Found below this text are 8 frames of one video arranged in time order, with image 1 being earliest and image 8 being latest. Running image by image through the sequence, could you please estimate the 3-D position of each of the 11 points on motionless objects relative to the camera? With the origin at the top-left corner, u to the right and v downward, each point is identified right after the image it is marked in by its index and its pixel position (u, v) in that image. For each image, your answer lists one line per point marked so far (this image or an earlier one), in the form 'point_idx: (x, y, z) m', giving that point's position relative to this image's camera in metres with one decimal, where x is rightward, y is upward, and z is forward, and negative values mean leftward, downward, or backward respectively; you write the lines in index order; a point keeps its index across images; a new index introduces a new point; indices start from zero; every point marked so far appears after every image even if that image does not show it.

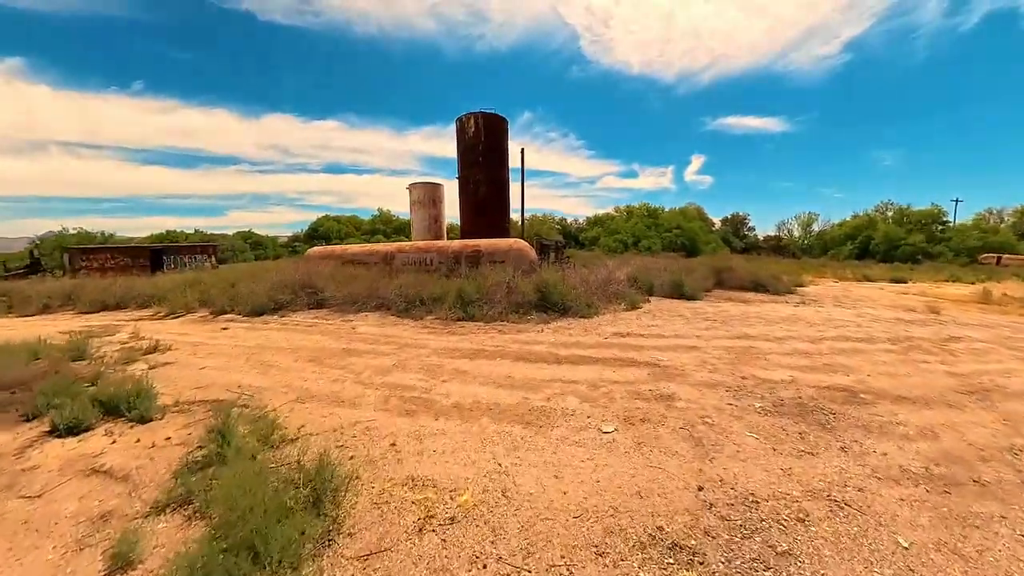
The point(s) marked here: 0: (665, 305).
0: (+4.2, -0.5, +10.8) m
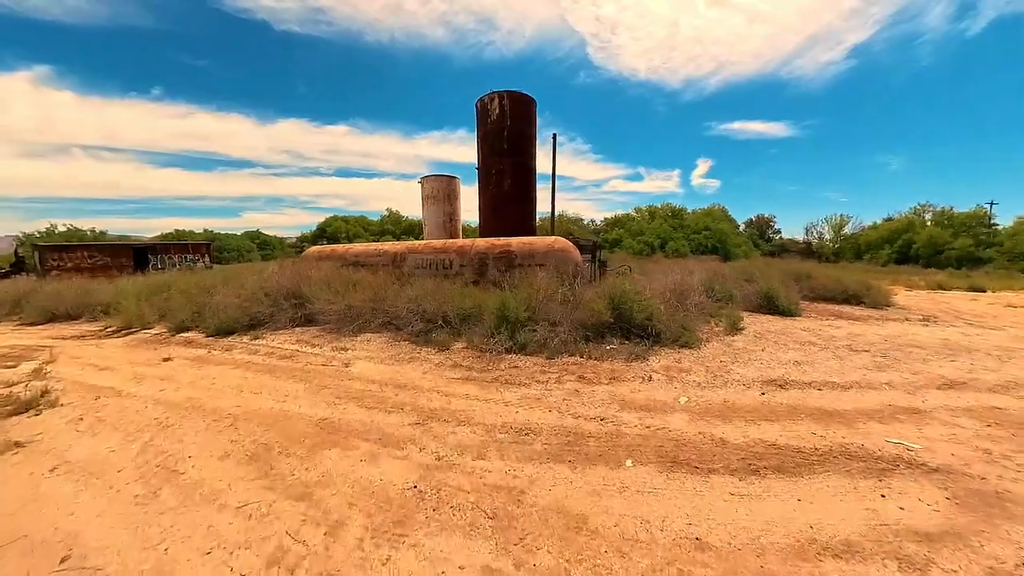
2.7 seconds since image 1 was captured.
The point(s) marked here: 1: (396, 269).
0: (+5.3, -0.8, +8.0) m
1: (-3.4, +0.5, +11.9) m
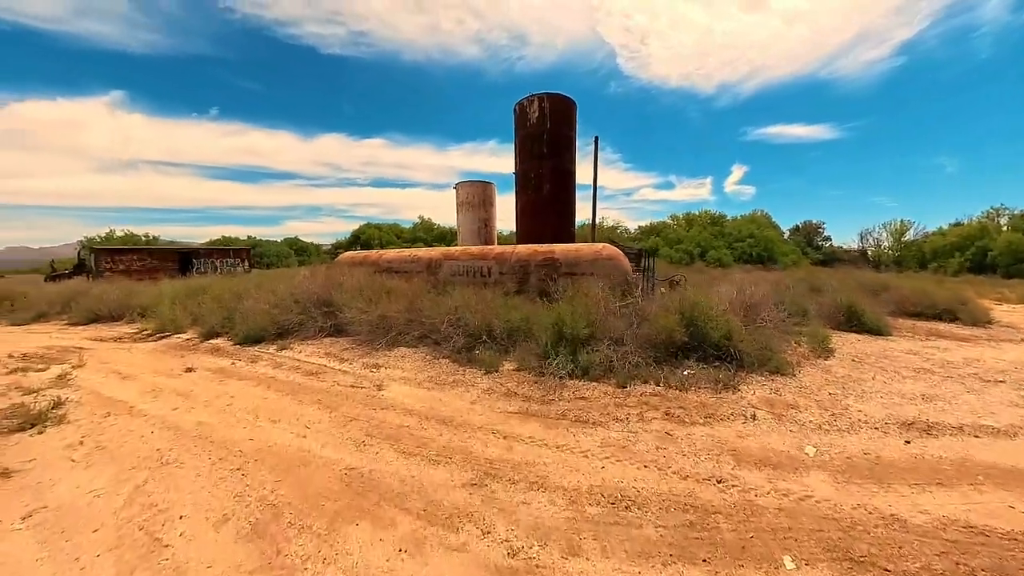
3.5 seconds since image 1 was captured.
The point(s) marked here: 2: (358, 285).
0: (+6.1, -1.0, +6.9) m
1: (-2.3, +0.3, +11.3) m
2: (-3.0, 0.0, +7.9) m
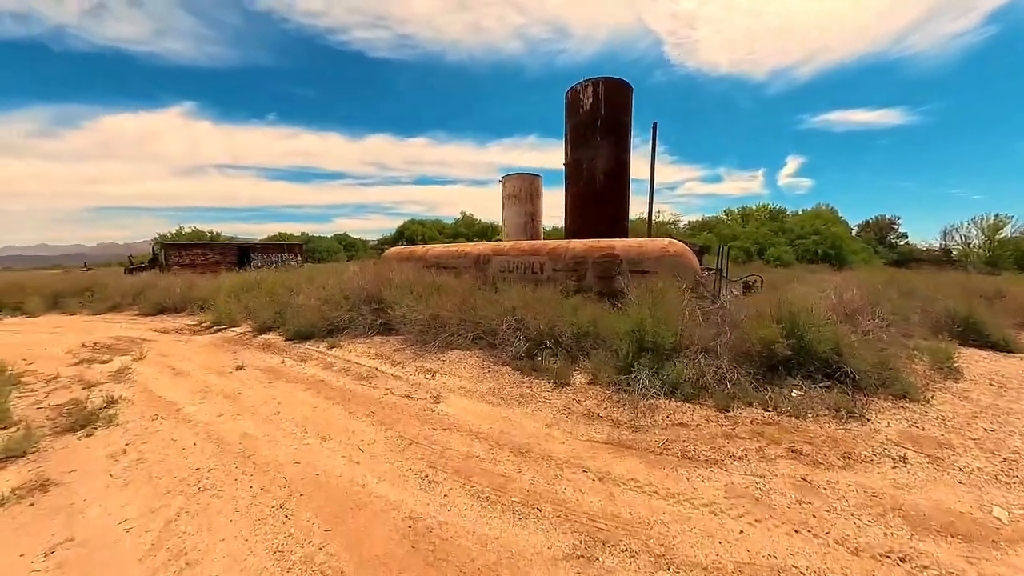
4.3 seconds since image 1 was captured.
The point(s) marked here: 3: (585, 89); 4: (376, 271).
0: (+7.0, -1.1, +5.7) m
1: (-0.9, +0.4, +10.9) m
2: (-2.0, +0.1, +7.6) m
3: (+2.6, +7.1, +14.3) m
4: (-2.9, +0.4, +8.6) m
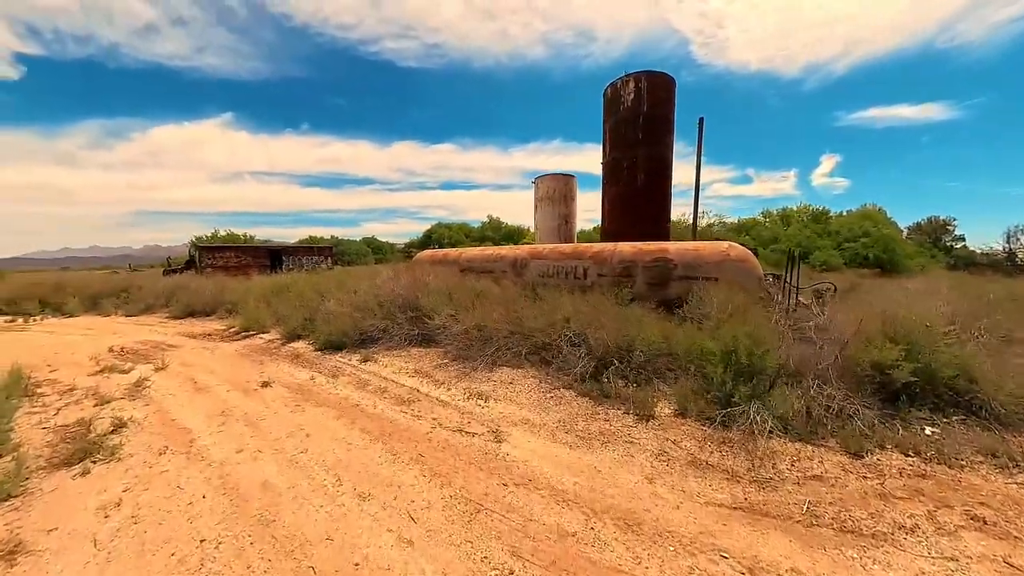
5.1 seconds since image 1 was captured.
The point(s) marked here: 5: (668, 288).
0: (+7.7, -1.3, +4.5) m
1: (+0.1, +0.3, +10.2) m
2: (-1.2, 0.0, +7.0) m
3: (+3.8, +6.9, +13.5) m
4: (-2.0, +0.2, +8.0) m
5: (+3.3, 0.0, +8.5) m
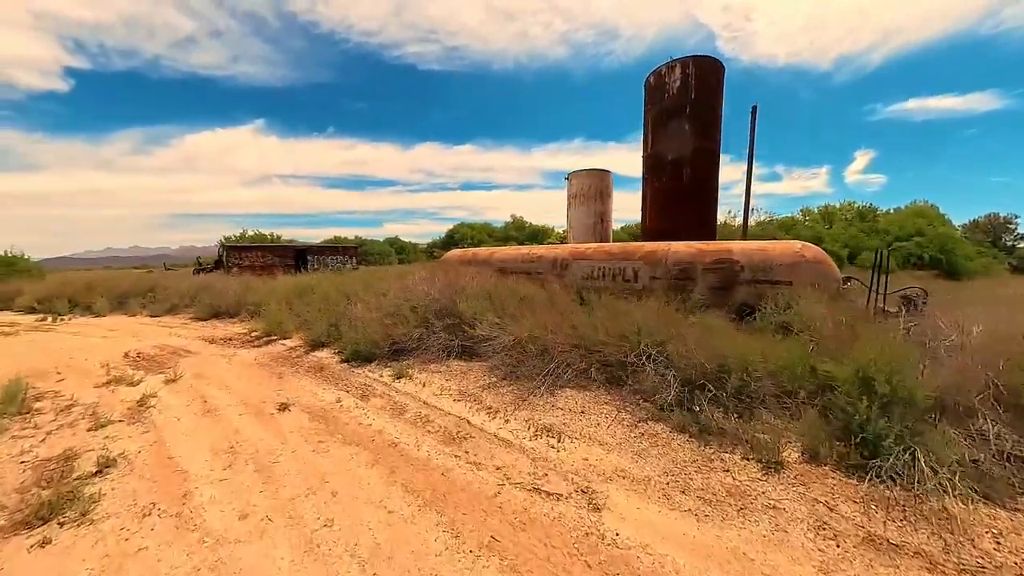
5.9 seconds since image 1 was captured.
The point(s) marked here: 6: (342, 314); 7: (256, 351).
0: (+8.3, -1.4, +3.3) m
1: (+1.0, +0.2, +9.4) m
2: (-0.4, 0.0, +6.2) m
3: (+4.9, +6.8, +12.5) m
4: (-1.2, +0.2, +7.3) m
5: (+4.1, -0.1, +7.5) m
6: (-2.8, -0.4, +6.6) m
7: (-3.9, -1.0, +6.2) m
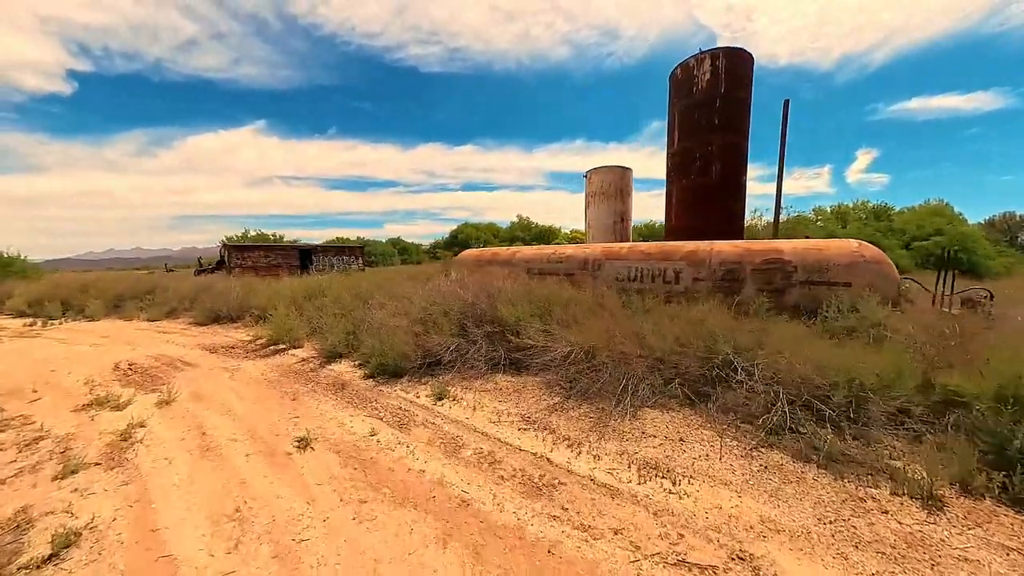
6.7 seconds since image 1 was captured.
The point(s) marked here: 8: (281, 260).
0: (+8.9, -1.4, +2.5) m
1: (+1.6, +0.2, +8.6) m
2: (+0.2, -0.1, +5.5) m
3: (+5.5, +6.8, +11.7) m
4: (-0.7, +0.2, +6.5) m
5: (+4.7, -0.1, +6.7) m
6: (-2.2, -0.5, +5.8) m
7: (-3.4, -1.0, +5.4) m
8: (-11.5, +1.4, +19.7) m
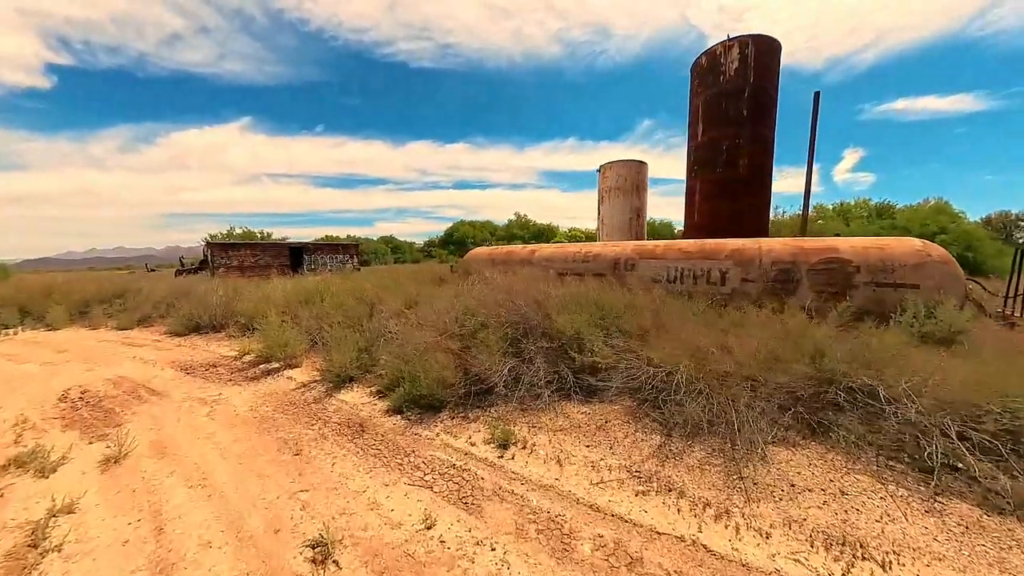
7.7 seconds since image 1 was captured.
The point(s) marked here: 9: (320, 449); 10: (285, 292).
0: (+9.5, -1.4, +1.7) m
1: (+2.1, +0.1, +7.6) m
2: (+0.7, -0.1, +4.5) m
3: (+5.9, +6.7, +10.8) m
4: (-0.1, +0.1, +5.5) m
5: (+5.2, -0.2, +5.8) m
6: (-1.7, -0.5, +4.8) m
7: (-2.8, -1.1, +4.3) m
8: (-11.2, +1.3, +18.4) m
9: (-1.4, -1.2, +2.8) m
10: (-4.9, -0.1, +8.6) m
